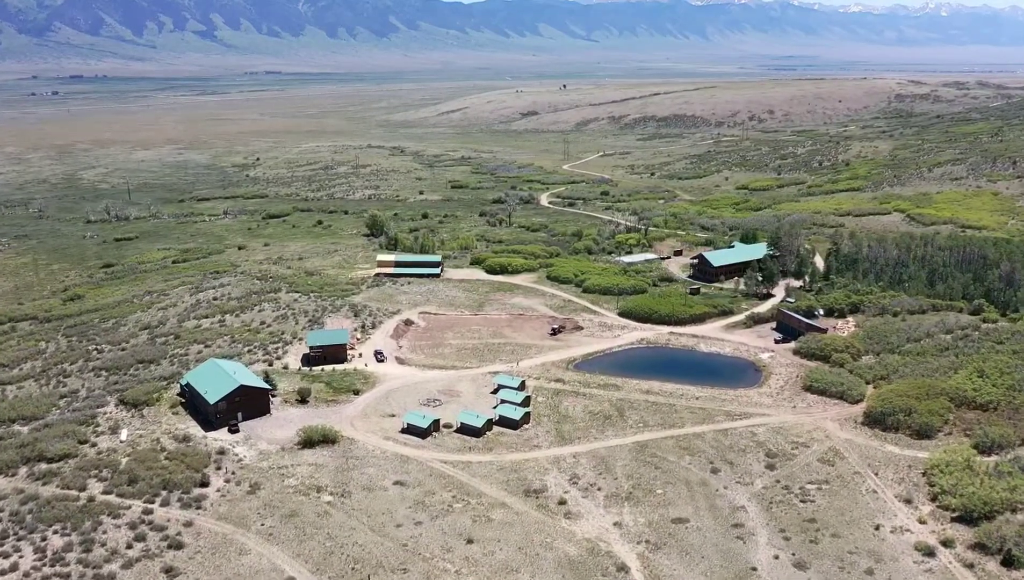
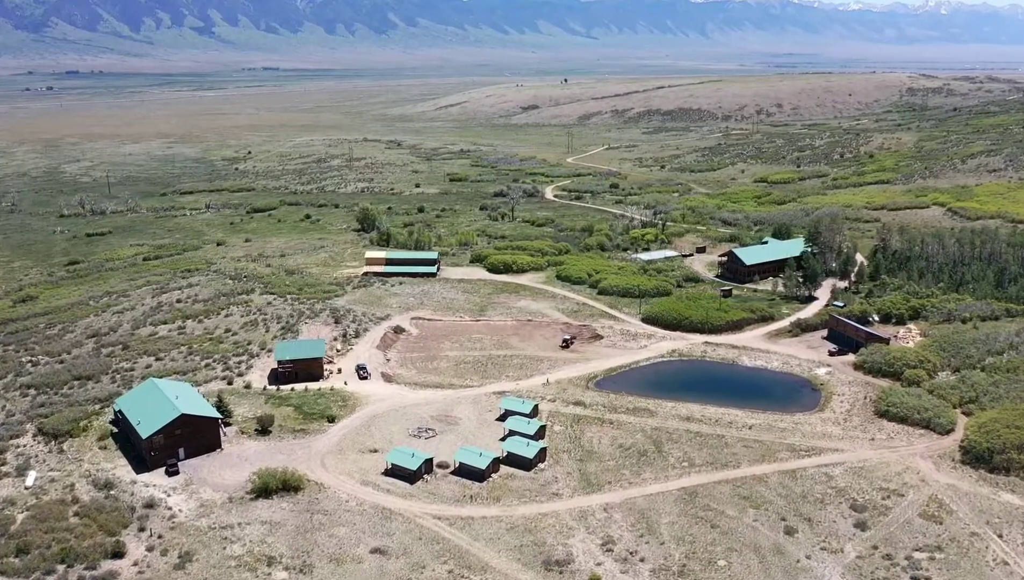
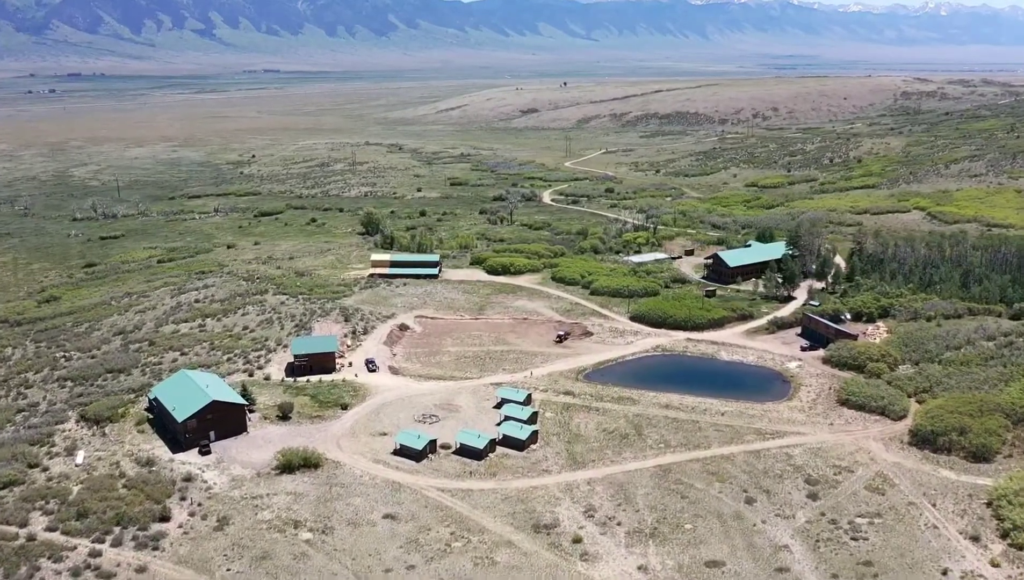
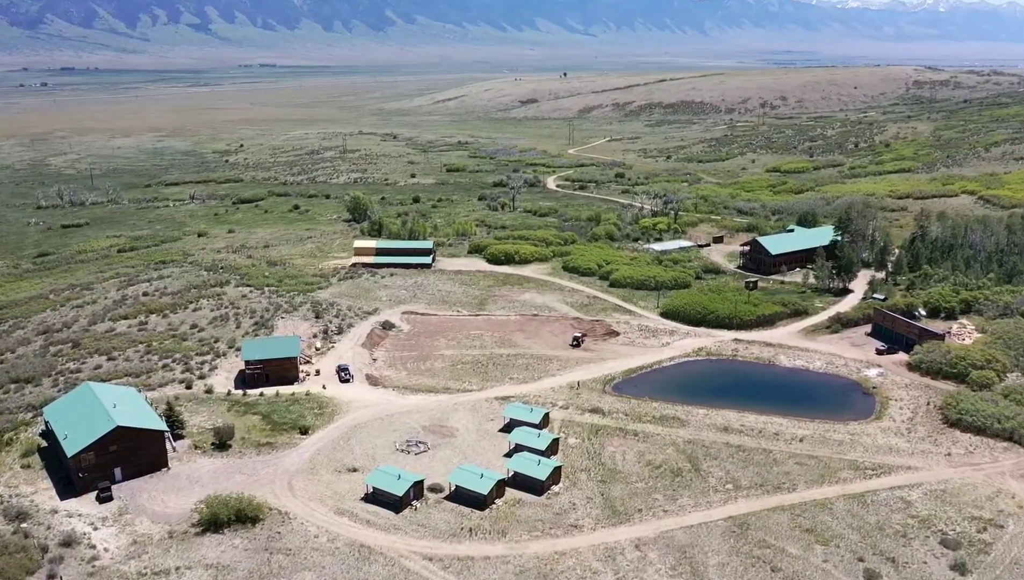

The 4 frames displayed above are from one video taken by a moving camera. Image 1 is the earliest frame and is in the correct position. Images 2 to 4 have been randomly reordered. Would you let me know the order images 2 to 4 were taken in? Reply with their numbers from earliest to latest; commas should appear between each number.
3, 2, 4
